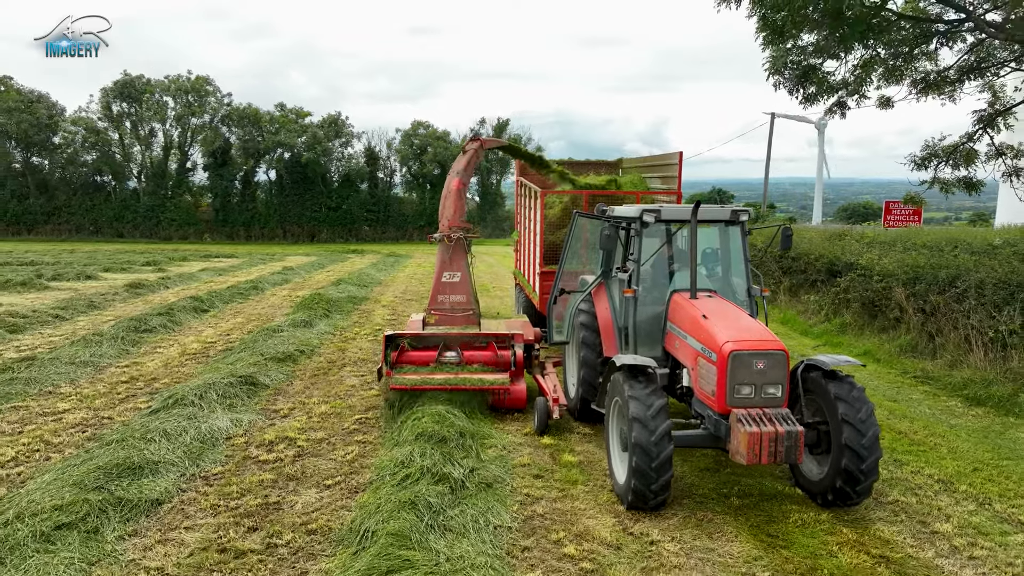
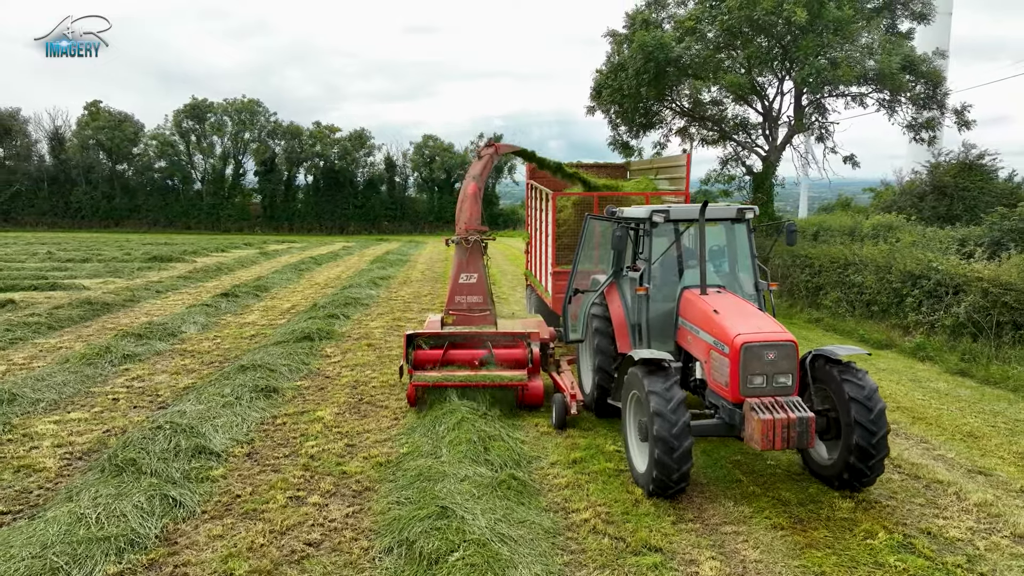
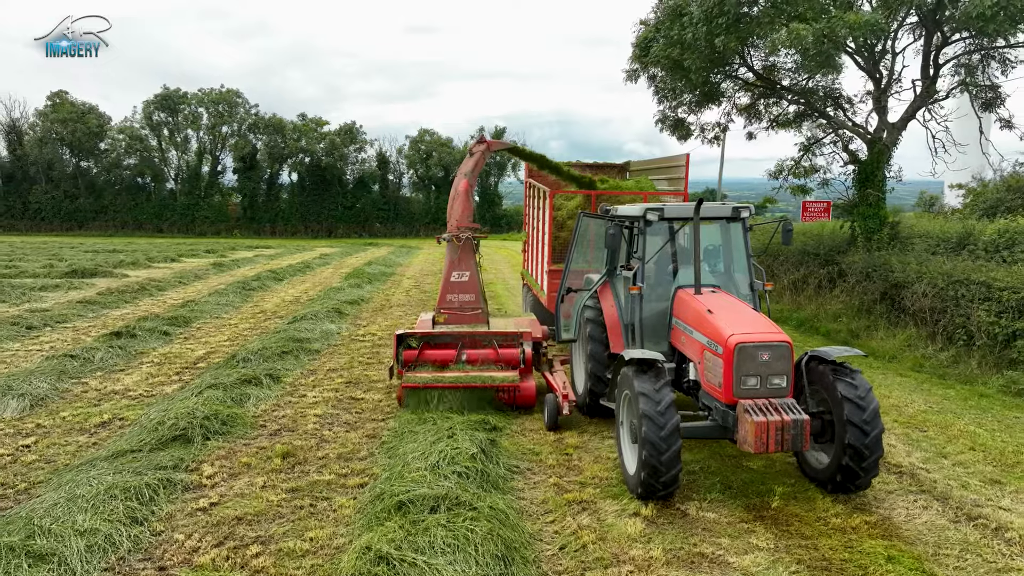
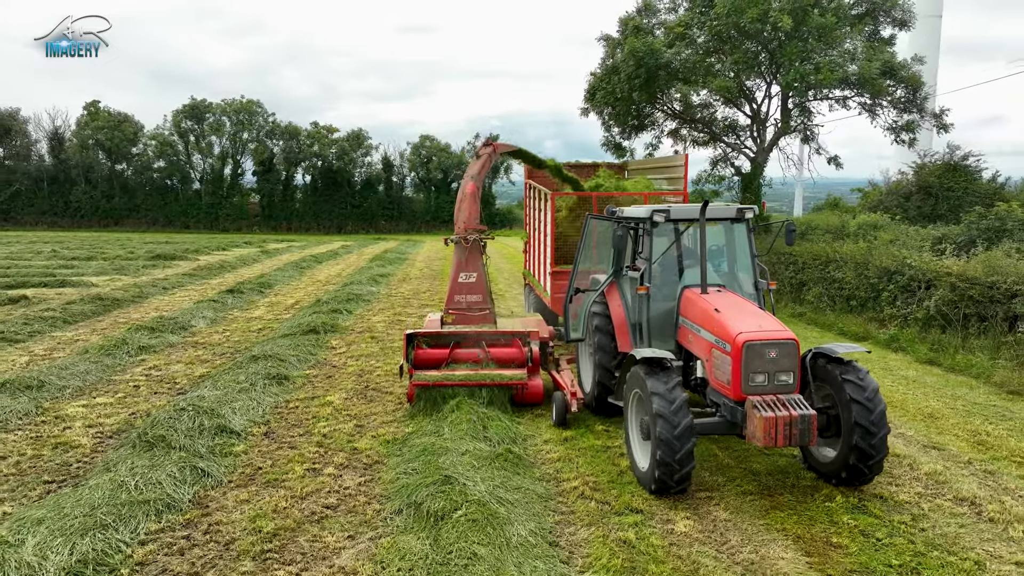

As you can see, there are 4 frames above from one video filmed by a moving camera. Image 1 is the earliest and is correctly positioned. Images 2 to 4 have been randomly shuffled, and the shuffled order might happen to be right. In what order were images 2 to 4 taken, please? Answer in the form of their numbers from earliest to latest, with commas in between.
3, 2, 4
